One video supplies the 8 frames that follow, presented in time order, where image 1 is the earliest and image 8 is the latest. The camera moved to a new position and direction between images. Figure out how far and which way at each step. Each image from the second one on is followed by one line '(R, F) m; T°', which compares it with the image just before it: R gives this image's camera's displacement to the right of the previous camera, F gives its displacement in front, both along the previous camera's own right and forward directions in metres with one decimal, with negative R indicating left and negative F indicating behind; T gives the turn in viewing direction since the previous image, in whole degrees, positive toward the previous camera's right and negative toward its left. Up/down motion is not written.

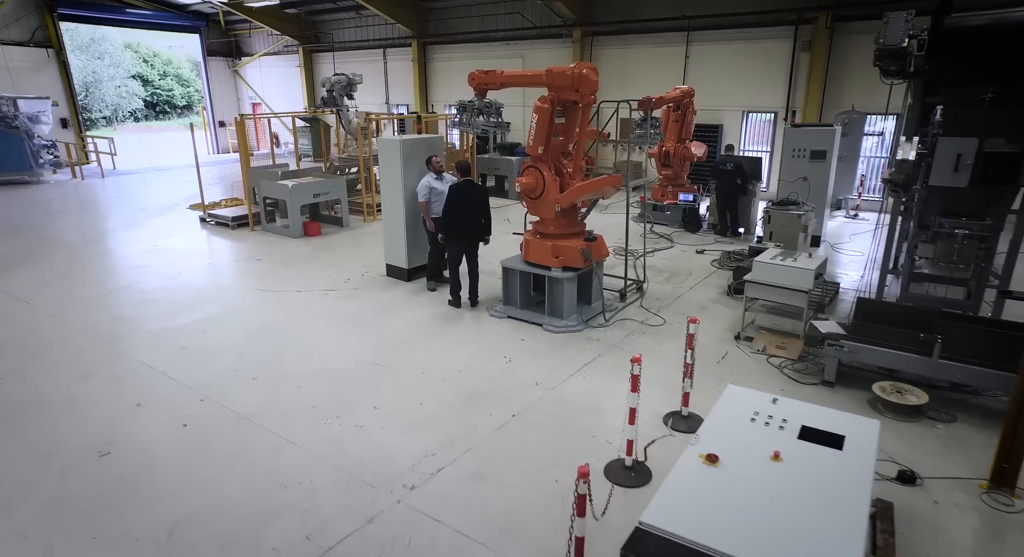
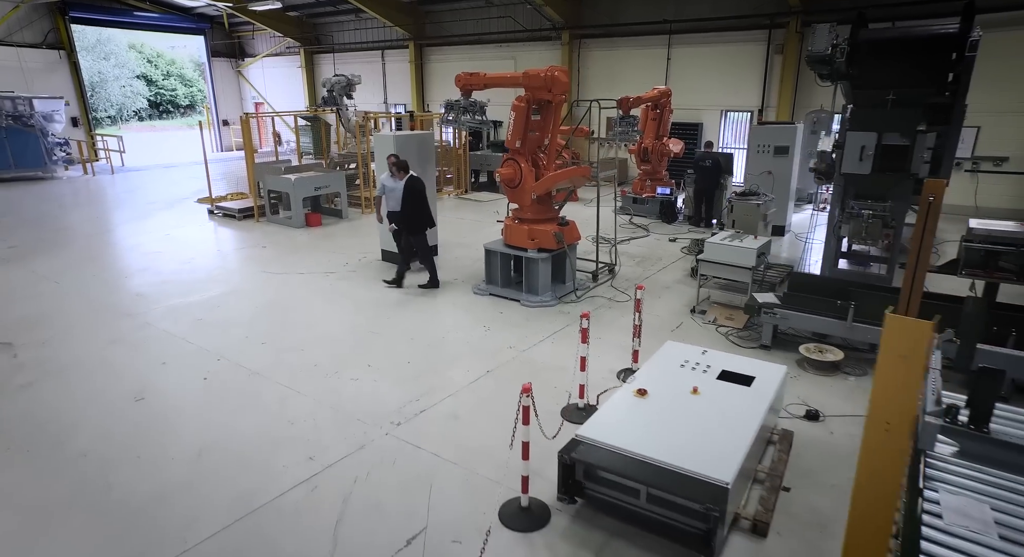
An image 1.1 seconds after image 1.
(+0.2, -0.6) m; 0°
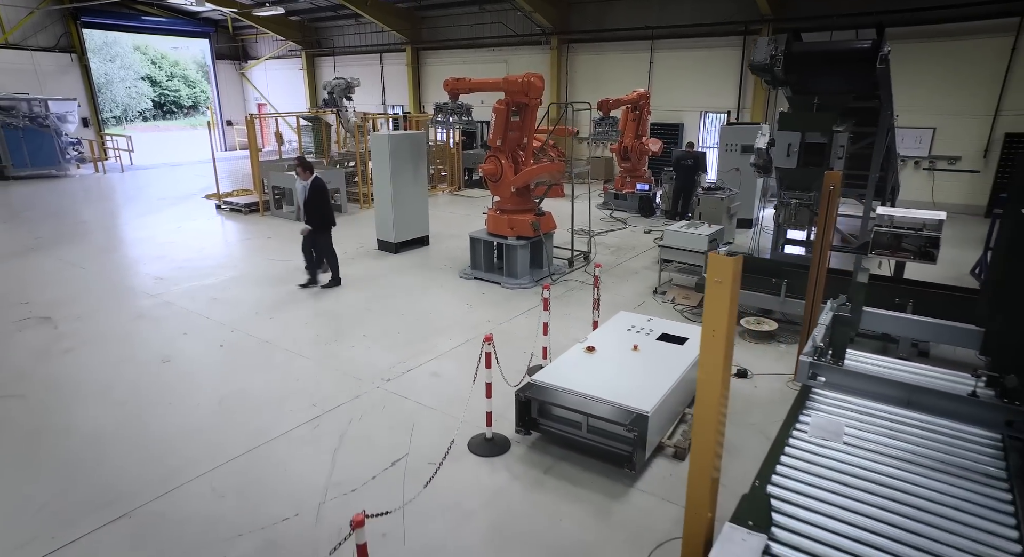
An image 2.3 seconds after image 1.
(+0.2, -0.7) m; 0°
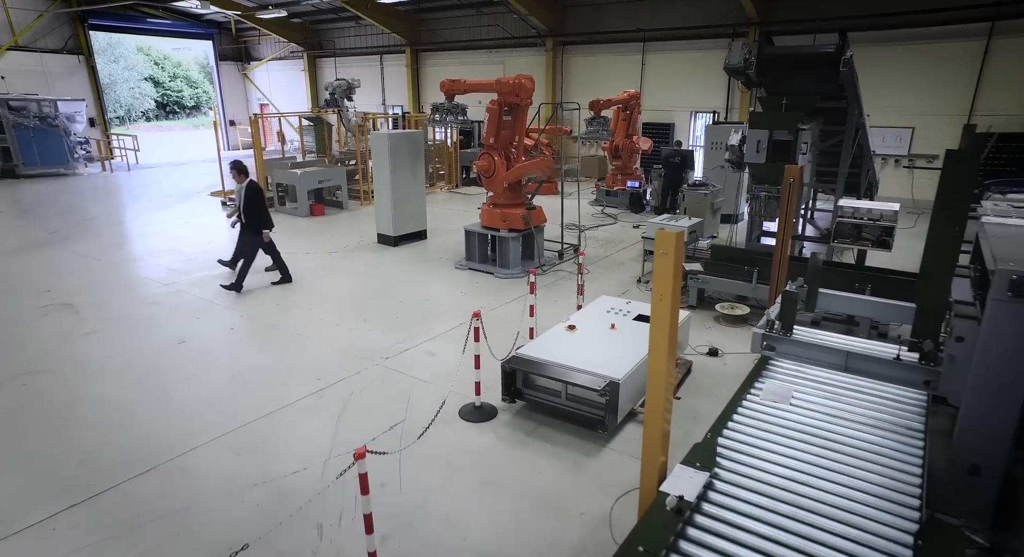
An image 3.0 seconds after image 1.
(+0.1, -0.4) m; 0°
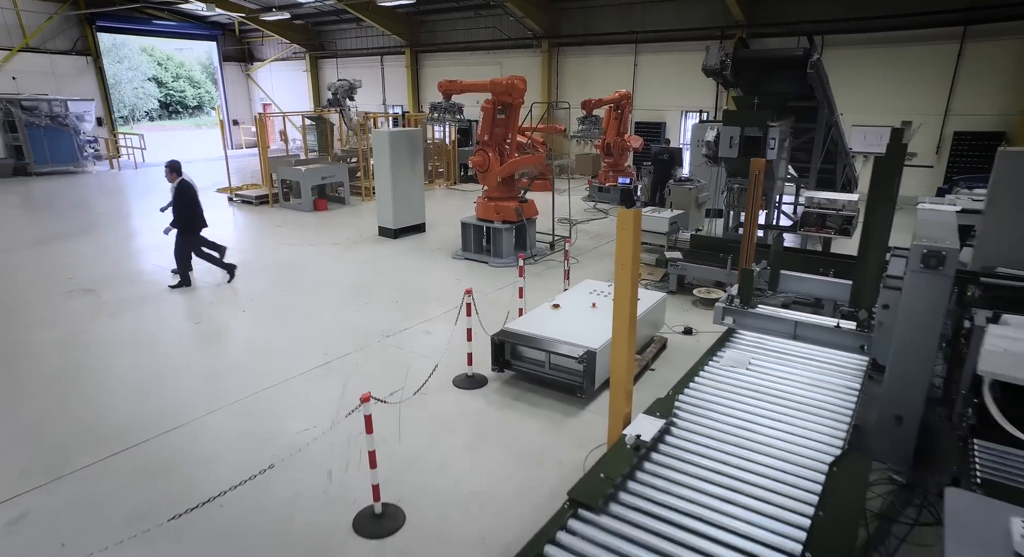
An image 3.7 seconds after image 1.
(+0.1, -0.4) m; 0°
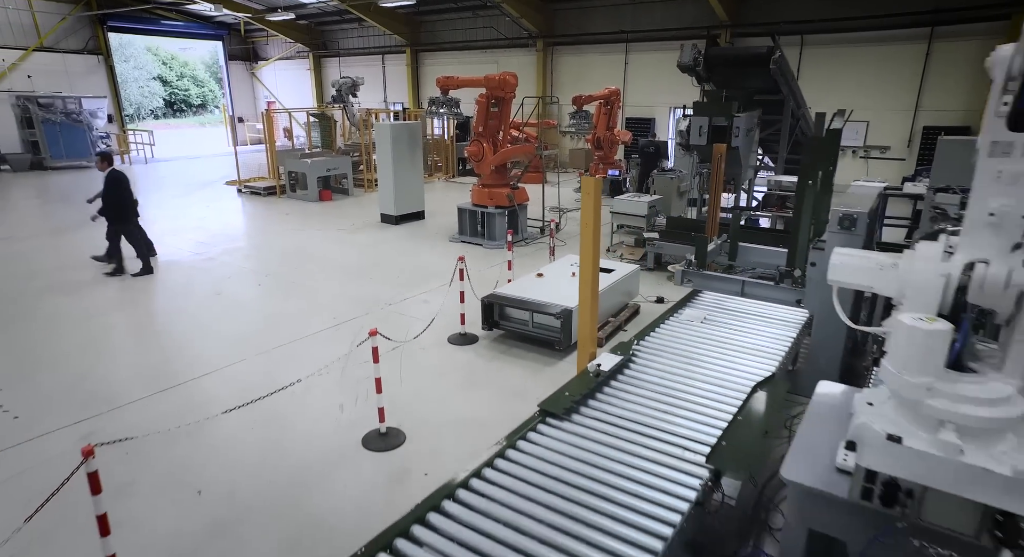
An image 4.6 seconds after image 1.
(+0.1, -0.6) m; 0°
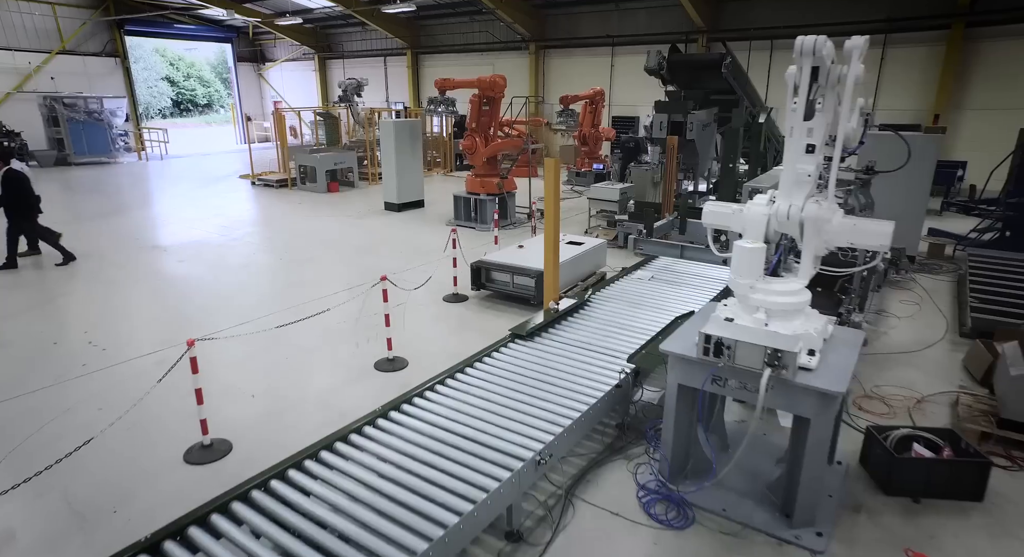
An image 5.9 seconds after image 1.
(+0.2, -1.0) m; 0°
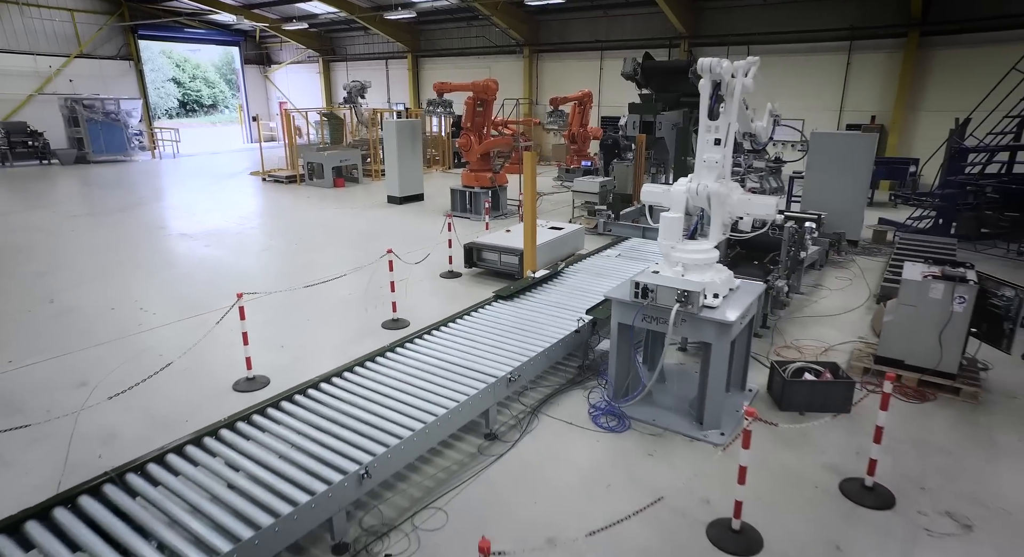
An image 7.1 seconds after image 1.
(+0.2, -0.9) m; 0°
